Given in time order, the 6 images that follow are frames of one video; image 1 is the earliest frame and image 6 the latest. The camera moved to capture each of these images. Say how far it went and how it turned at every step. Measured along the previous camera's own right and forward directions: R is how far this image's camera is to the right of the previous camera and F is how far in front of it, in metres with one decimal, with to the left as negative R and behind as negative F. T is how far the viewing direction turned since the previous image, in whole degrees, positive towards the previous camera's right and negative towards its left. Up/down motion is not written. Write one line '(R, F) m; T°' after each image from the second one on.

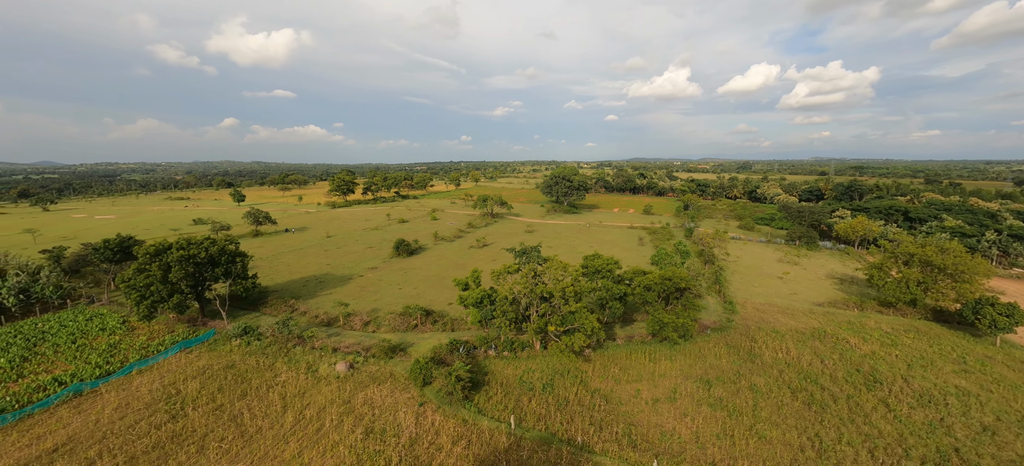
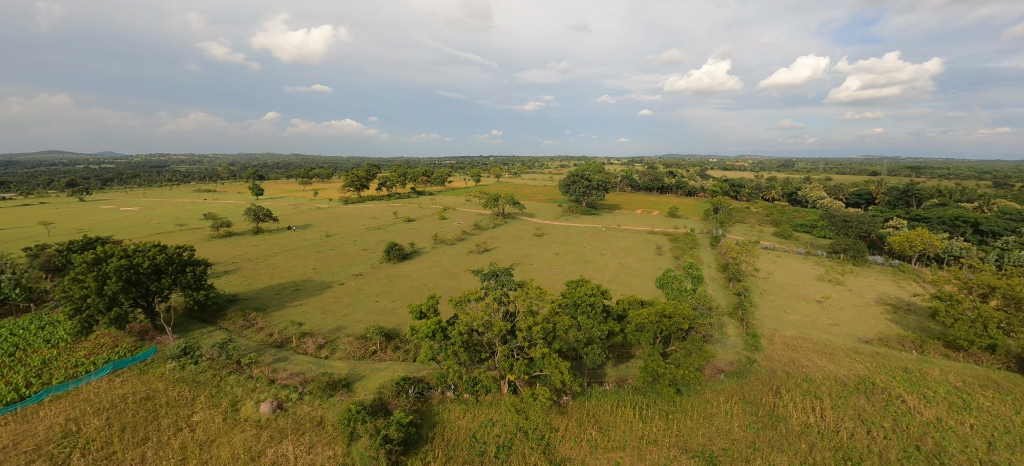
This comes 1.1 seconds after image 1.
(+2.4, +3.0) m; -4°
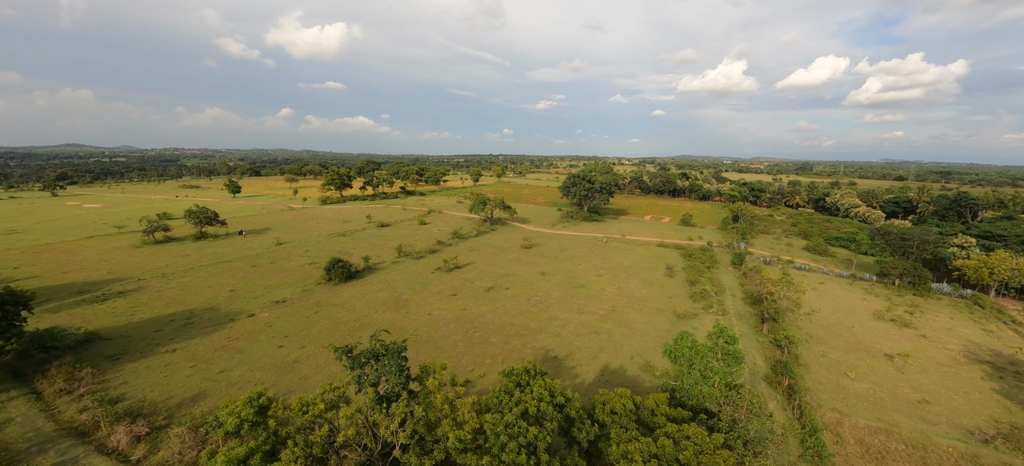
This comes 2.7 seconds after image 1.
(+2.6, +6.5) m; -1°
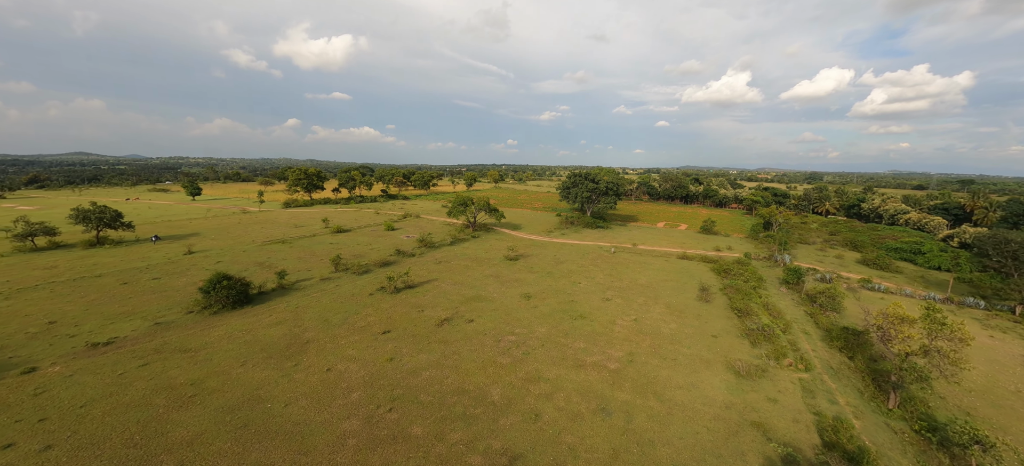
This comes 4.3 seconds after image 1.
(+1.8, +8.2) m; -1°
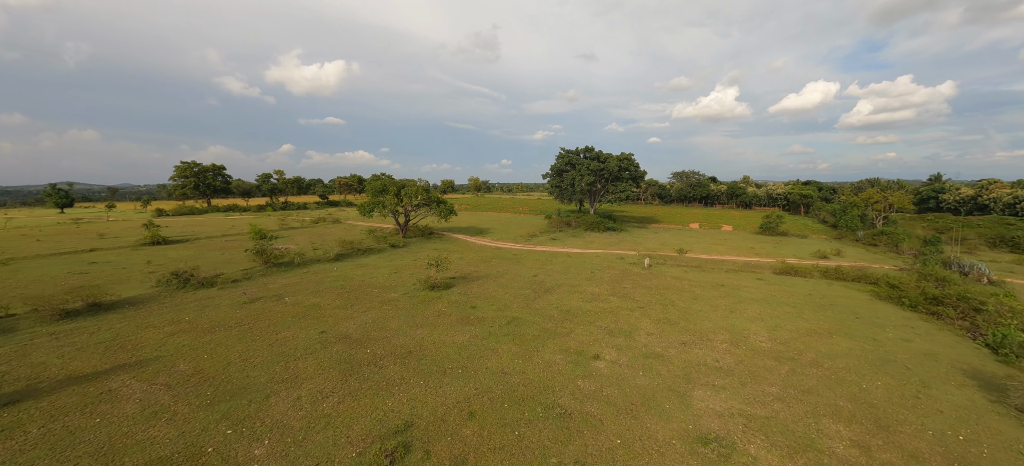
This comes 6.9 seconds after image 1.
(+2.5, +15.1) m; 0°
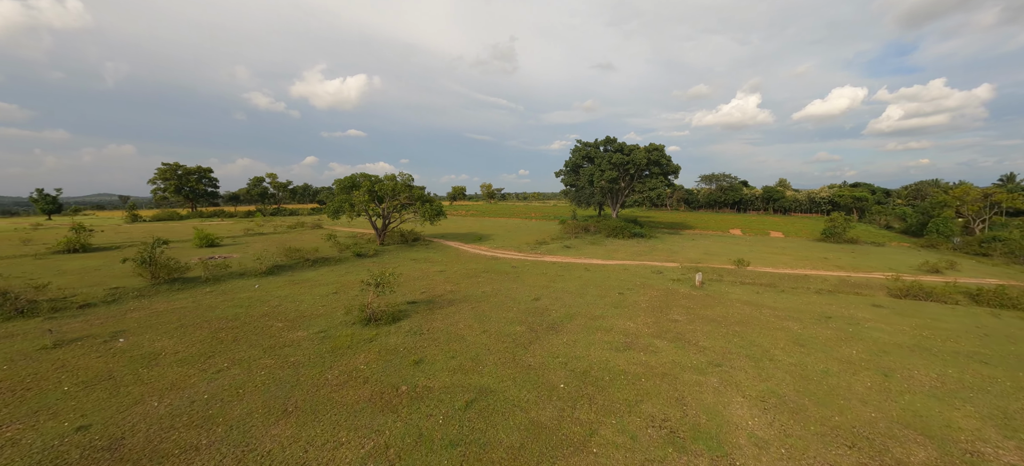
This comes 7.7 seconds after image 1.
(+0.7, +4.6) m; -3°
